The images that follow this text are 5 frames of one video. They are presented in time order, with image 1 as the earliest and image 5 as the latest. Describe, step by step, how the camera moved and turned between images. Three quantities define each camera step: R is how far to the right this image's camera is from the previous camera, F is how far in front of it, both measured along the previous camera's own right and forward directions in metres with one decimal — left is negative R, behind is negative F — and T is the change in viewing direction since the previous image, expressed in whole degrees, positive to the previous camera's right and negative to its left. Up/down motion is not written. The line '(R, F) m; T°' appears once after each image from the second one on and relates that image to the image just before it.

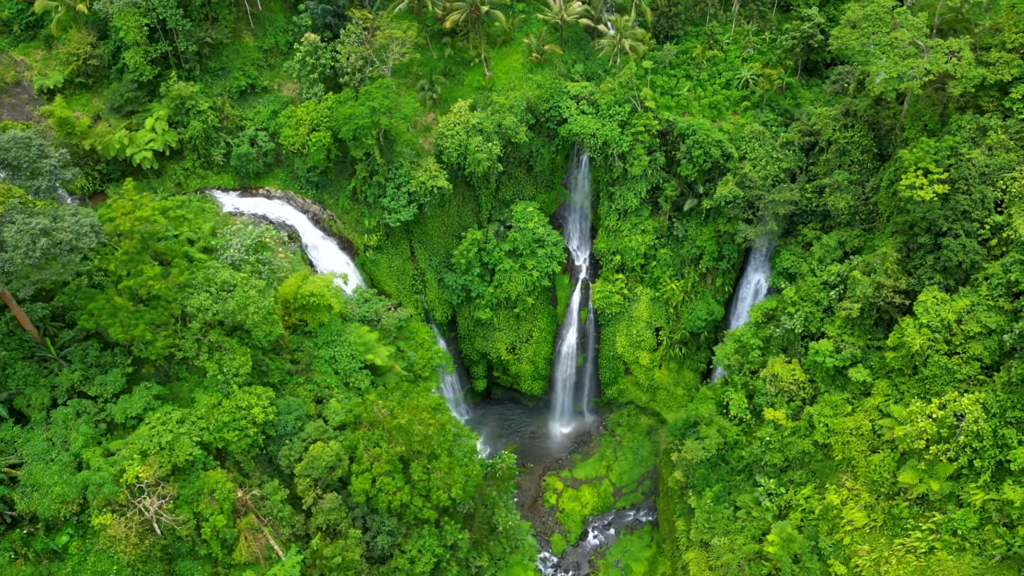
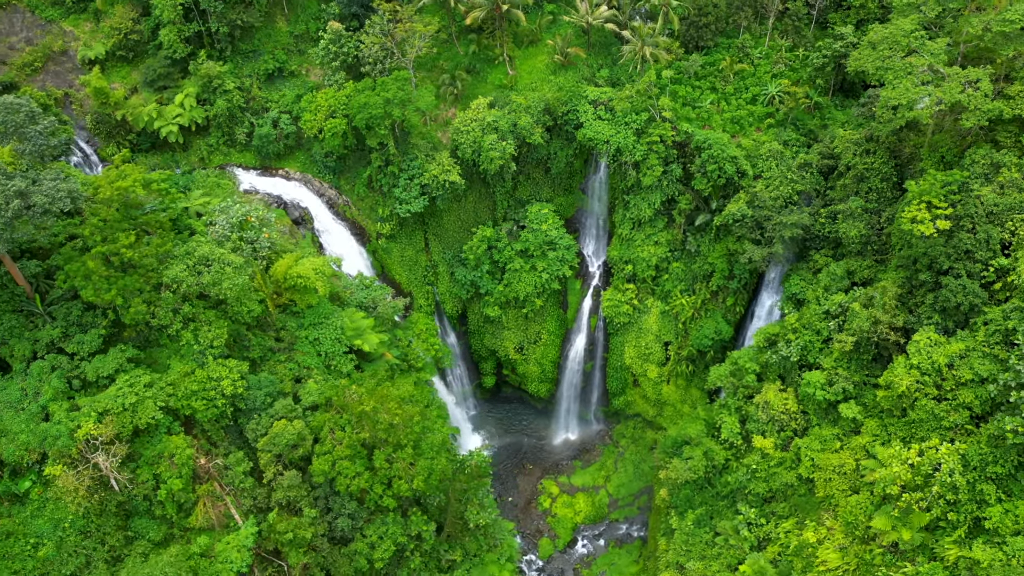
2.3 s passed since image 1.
(+1.8, +0.1) m; -4°
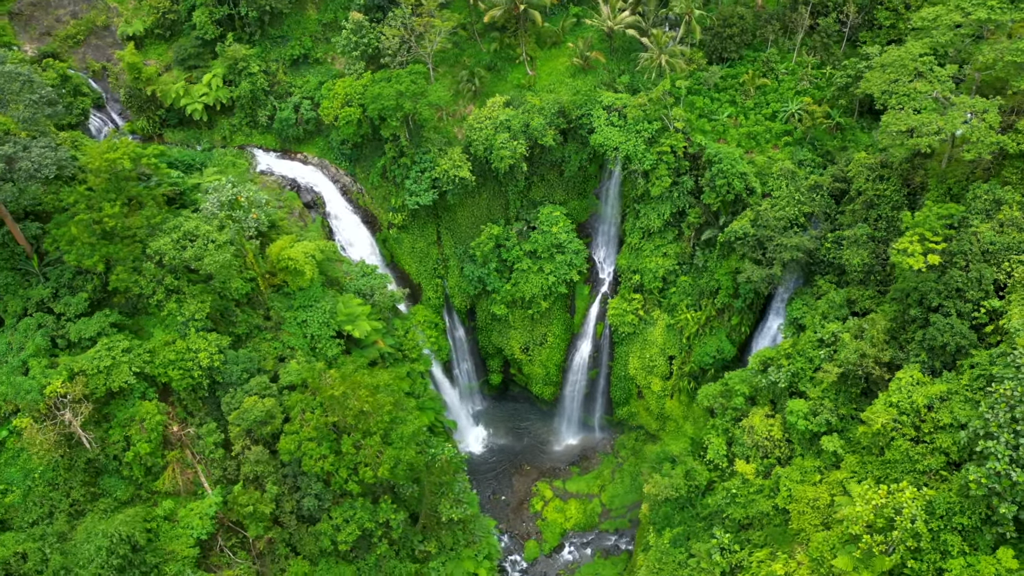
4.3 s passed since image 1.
(+1.7, +0.1) m; -4°
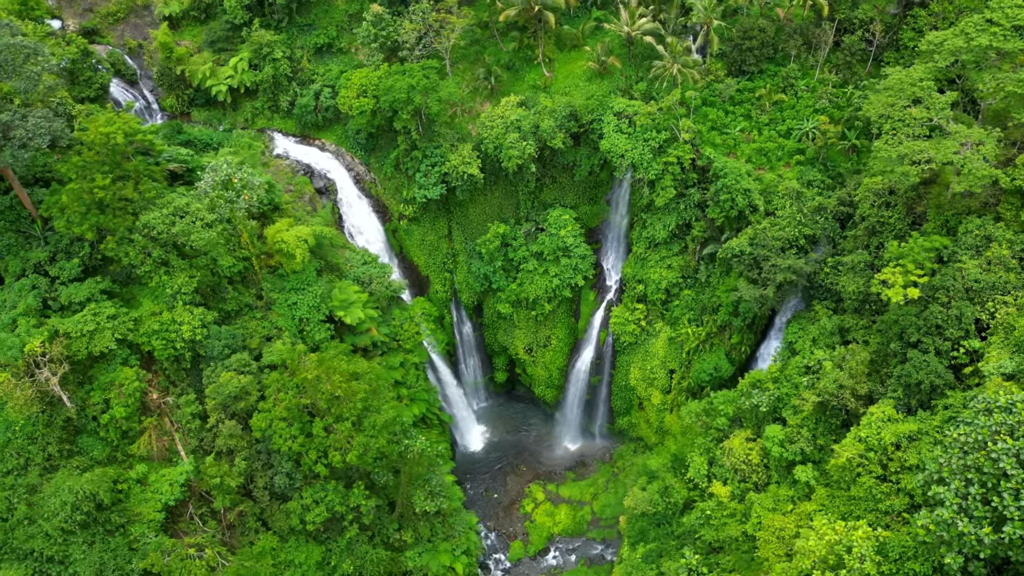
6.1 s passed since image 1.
(+1.6, 0.0) m; -3°
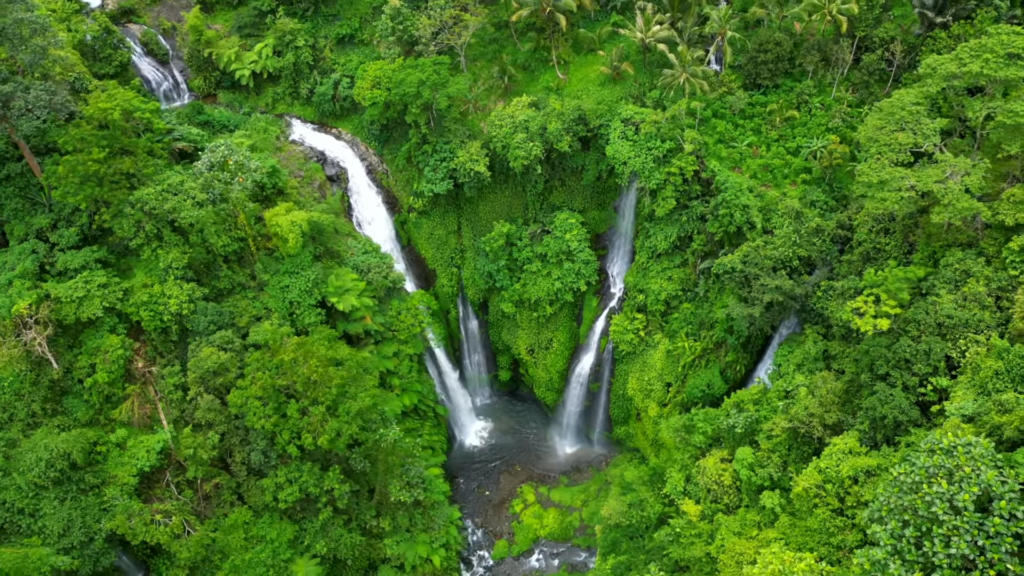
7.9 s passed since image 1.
(+1.6, -0.1) m; -3°
